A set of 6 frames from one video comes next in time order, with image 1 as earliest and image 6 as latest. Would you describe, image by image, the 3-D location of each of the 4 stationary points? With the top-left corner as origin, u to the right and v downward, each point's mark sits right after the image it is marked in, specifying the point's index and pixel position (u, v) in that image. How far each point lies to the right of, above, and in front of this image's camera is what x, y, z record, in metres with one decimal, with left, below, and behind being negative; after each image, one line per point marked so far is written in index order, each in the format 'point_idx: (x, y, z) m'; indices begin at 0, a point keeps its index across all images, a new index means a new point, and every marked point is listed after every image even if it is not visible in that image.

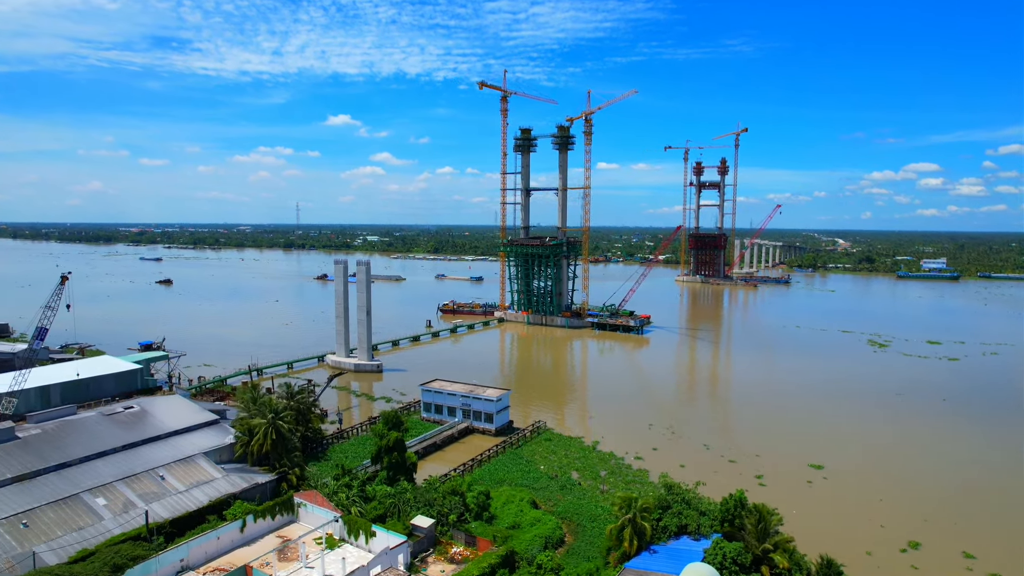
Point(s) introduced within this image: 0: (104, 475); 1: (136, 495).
0: (-10.6, -4.9, +16.8) m
1: (-9.5, -5.3, +16.2) m
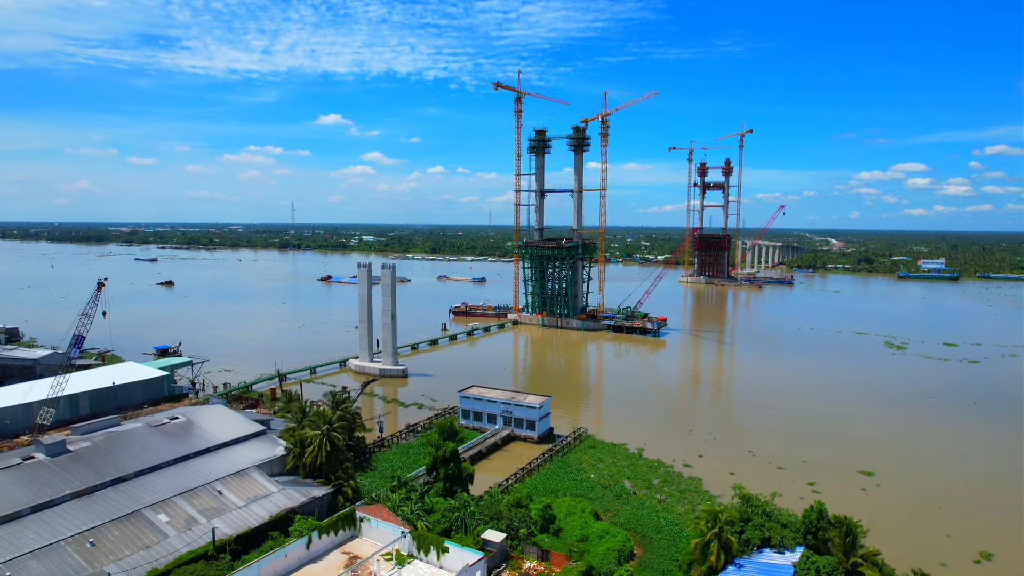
0: (-8.9, -5.1, +16.3) m
1: (-7.7, -5.5, +15.8) m
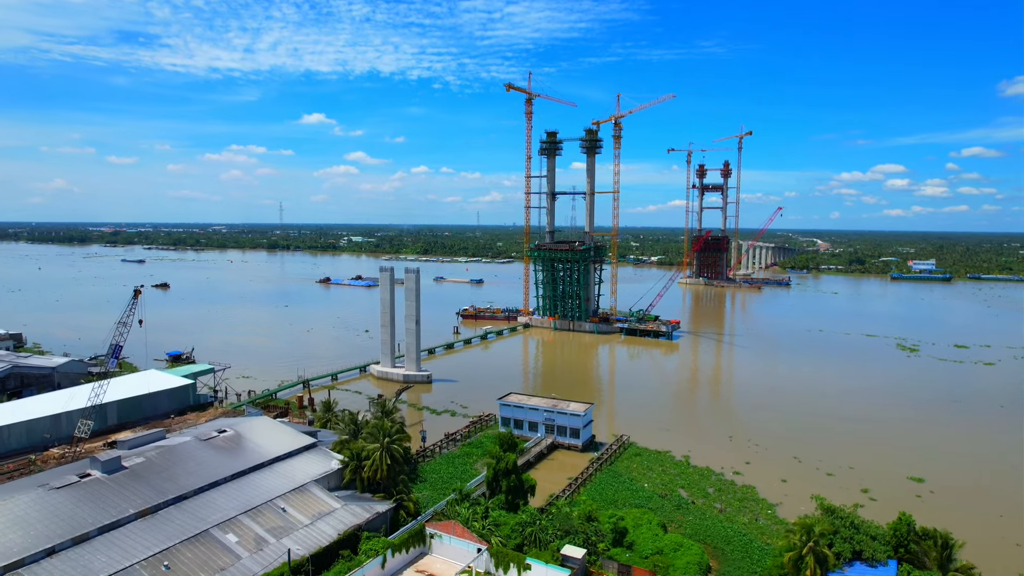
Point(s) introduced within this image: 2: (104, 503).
0: (-7.0, -5.4, +15.7) m
1: (-5.8, -5.7, +15.2) m
2: (-9.4, -4.9, +14.8) m
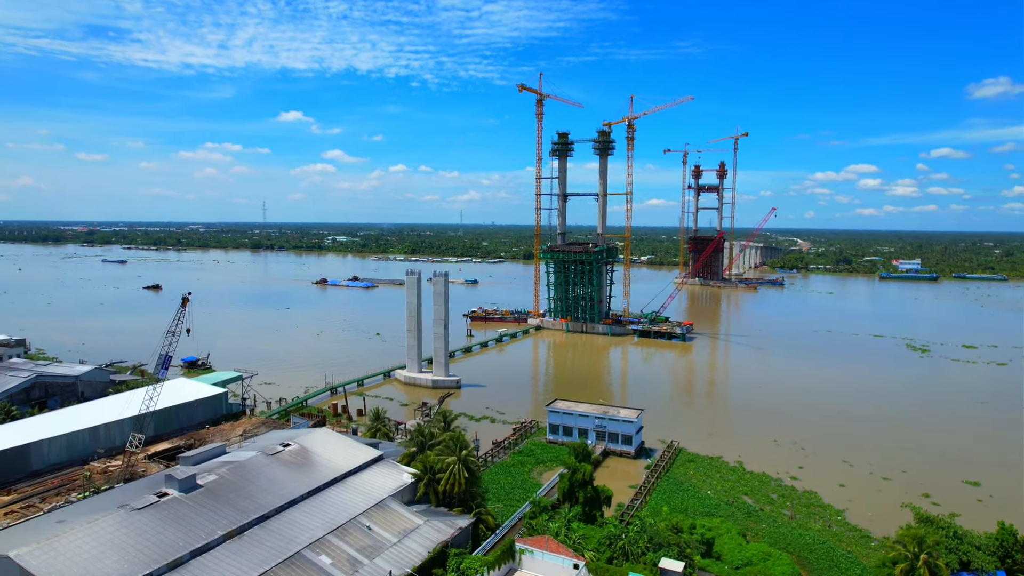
0: (-4.7, -5.6, +15.1) m
1: (-3.6, -6.0, +14.7) m
2: (-7.1, -5.2, +14.1) m
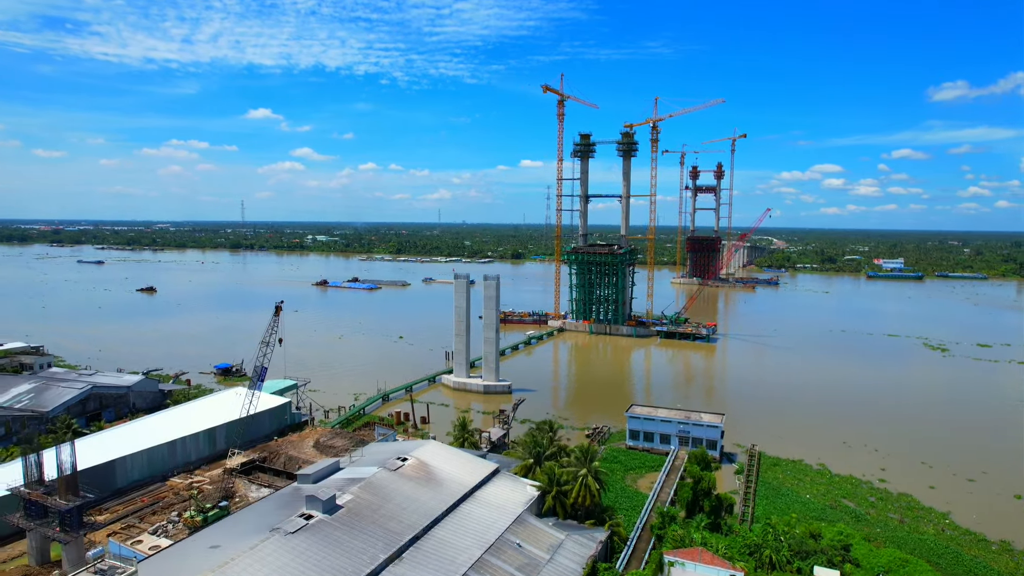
0: (-1.1, -5.8, +14.6) m
1: (+0.1, -6.2, +14.3) m
2: (-3.4, -5.4, +13.5) m
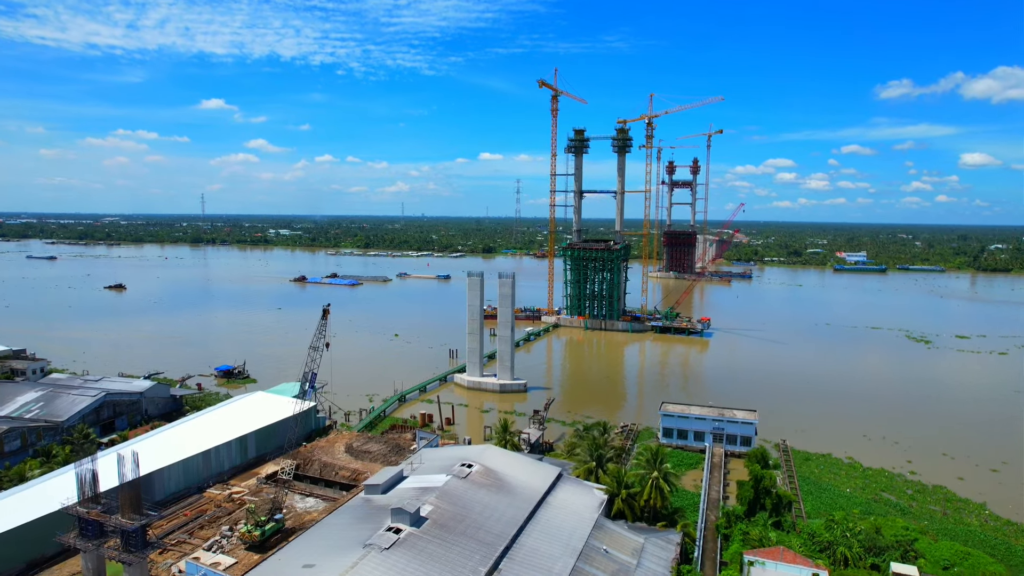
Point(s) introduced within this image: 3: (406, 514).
0: (+0.9, -5.9, +14.4) m
1: (+2.1, -6.3, +14.1) m
2: (-1.3, -5.6, +13.1) m
3: (-2.4, -4.9, +14.4) m
